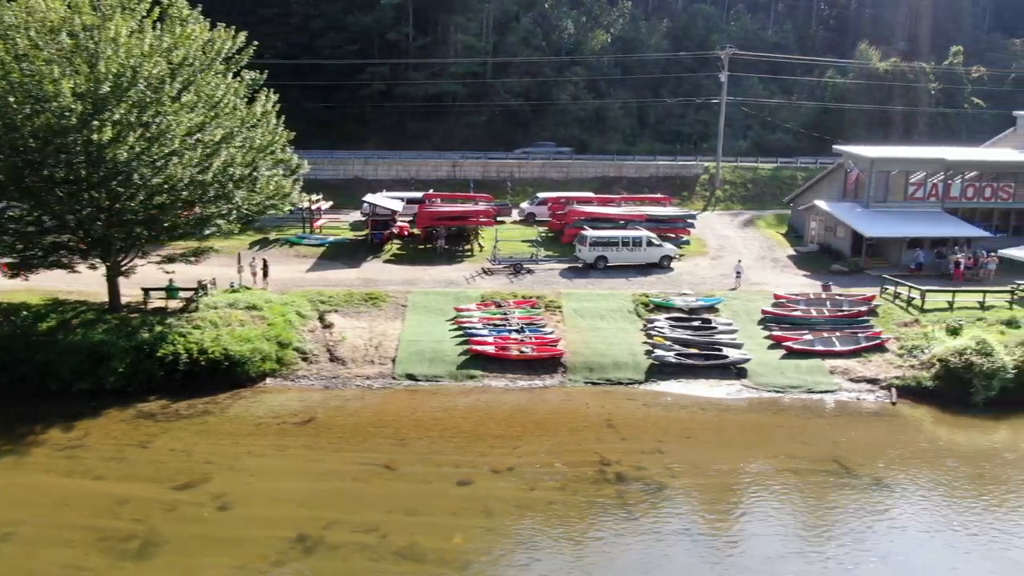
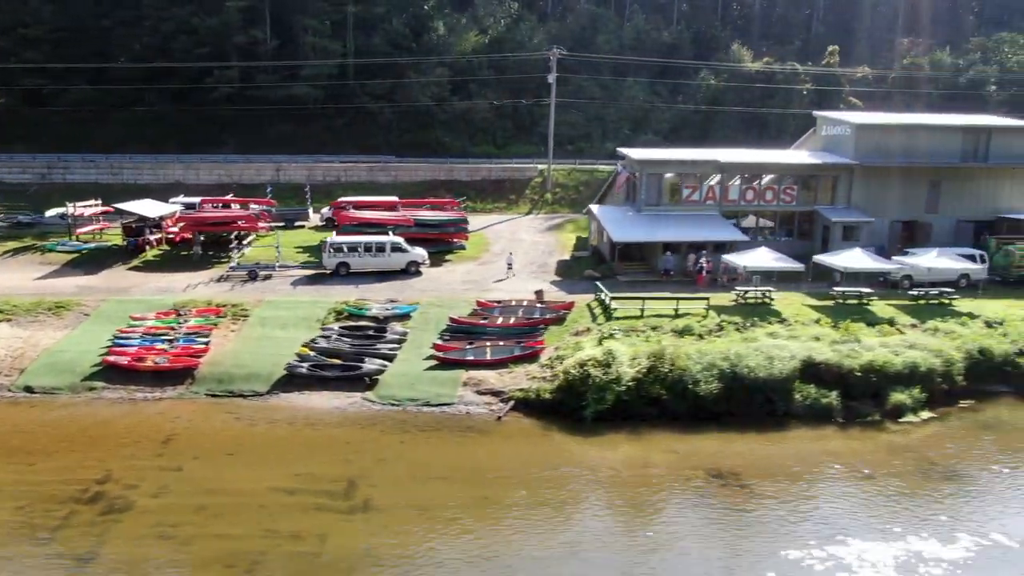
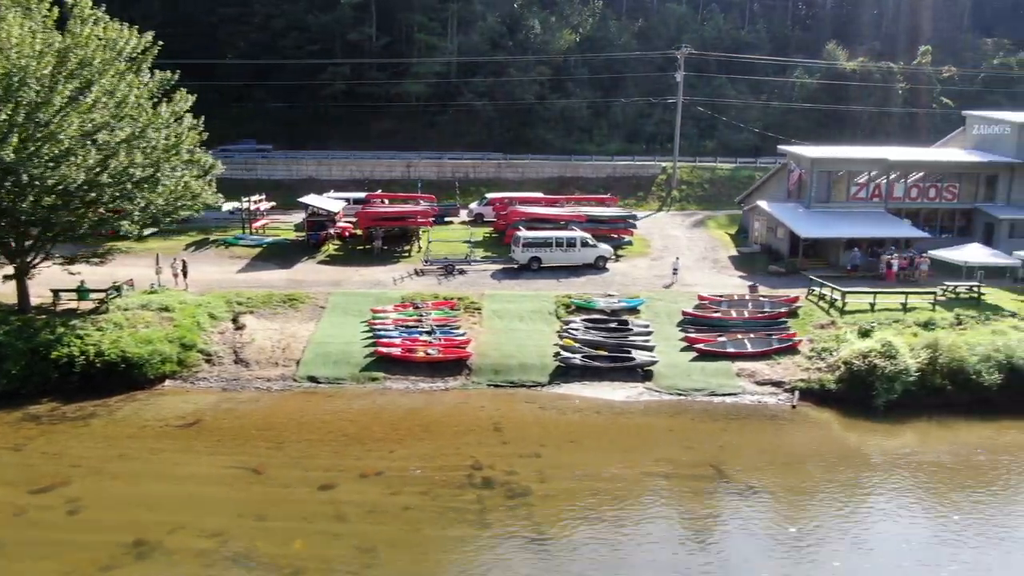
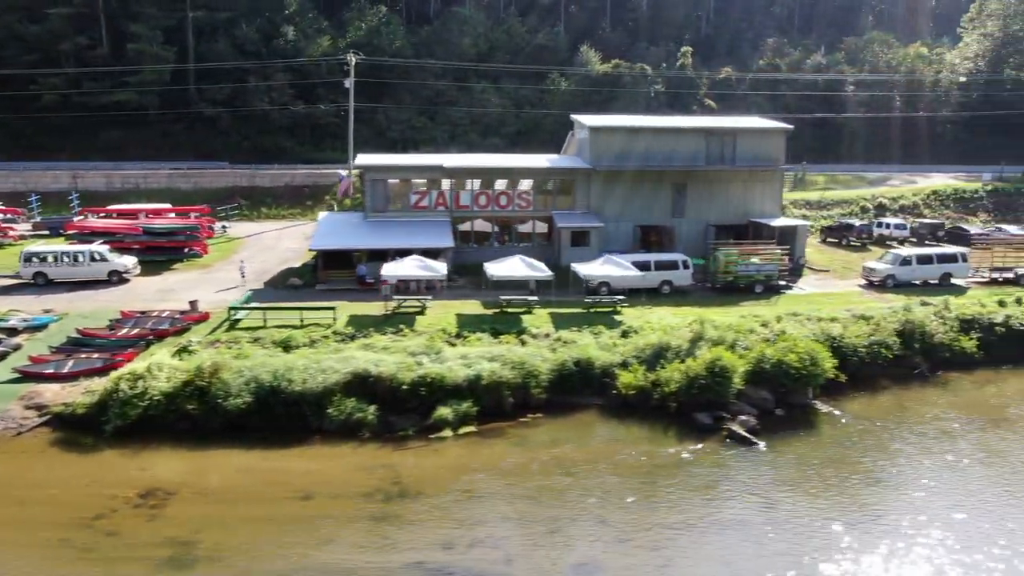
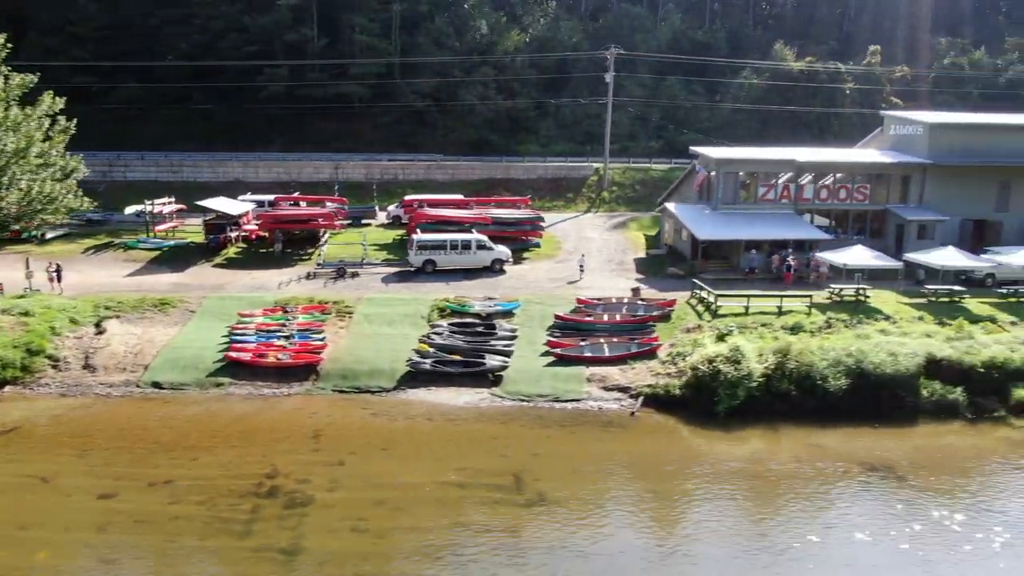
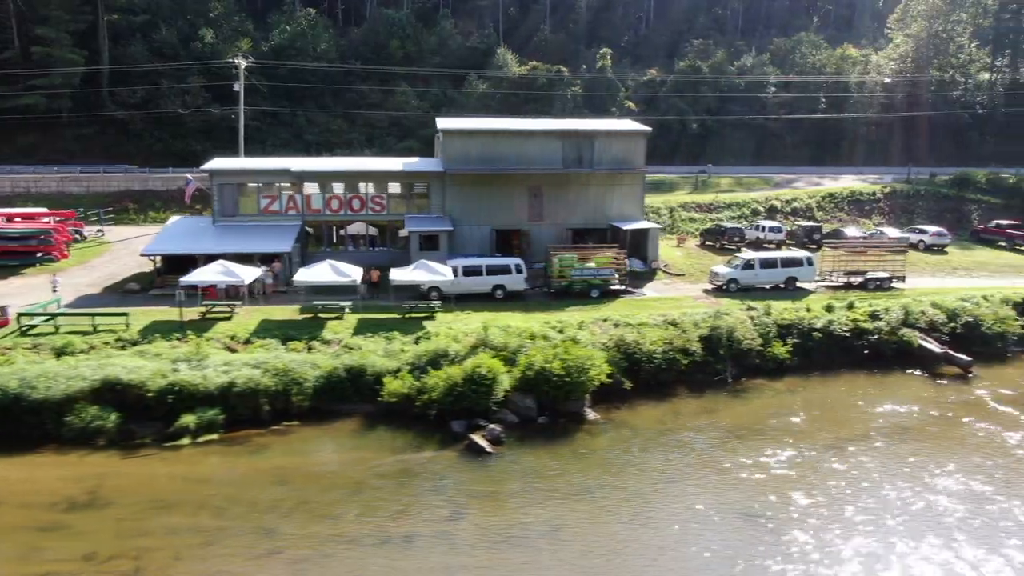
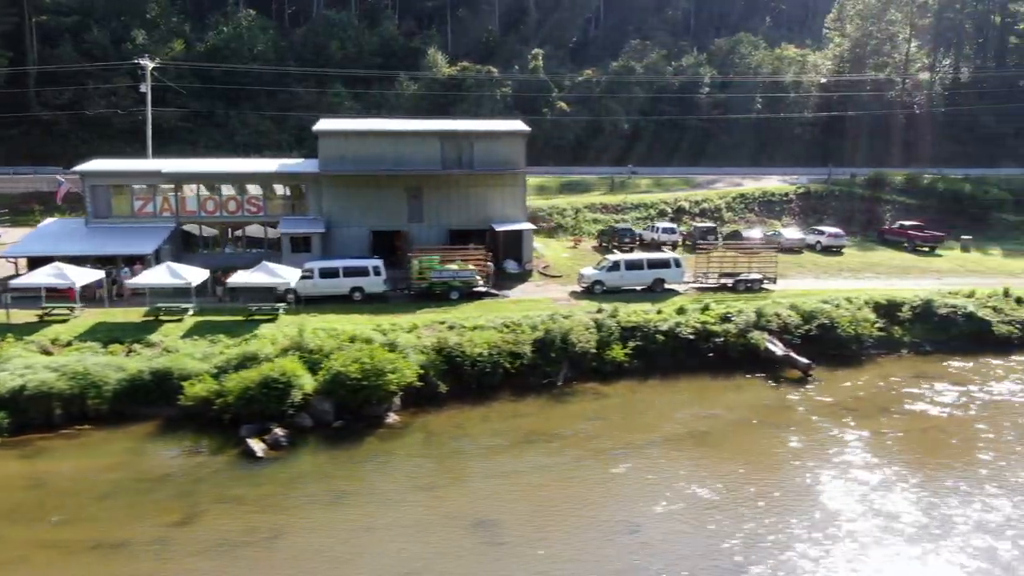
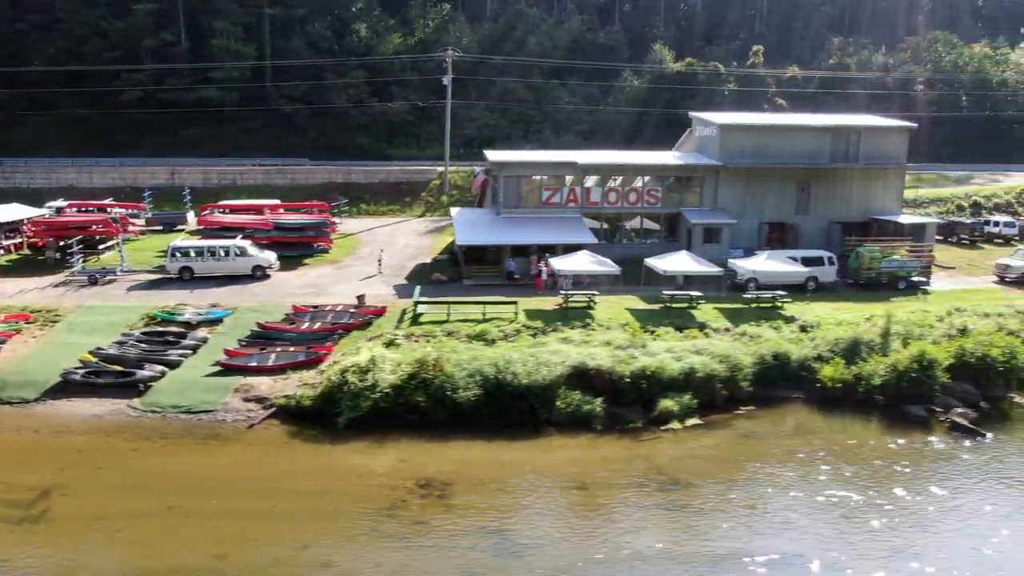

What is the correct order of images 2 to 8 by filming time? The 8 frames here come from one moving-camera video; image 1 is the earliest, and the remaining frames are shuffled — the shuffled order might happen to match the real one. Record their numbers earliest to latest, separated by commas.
3, 5, 2, 8, 4, 6, 7
